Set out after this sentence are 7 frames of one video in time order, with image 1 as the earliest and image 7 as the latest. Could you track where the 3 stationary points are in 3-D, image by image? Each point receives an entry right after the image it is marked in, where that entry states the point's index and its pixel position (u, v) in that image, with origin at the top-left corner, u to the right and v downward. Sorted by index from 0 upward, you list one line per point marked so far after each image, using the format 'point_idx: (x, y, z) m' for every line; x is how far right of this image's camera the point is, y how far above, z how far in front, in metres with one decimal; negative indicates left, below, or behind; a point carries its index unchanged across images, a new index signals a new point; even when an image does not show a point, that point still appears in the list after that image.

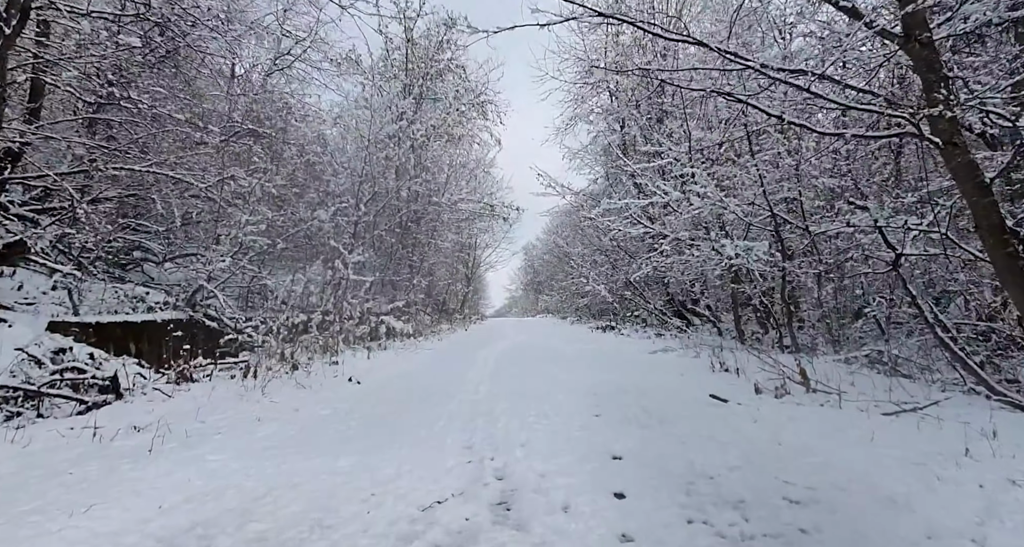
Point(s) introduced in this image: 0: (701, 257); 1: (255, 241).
0: (+4.3, +0.4, +9.5) m
1: (-5.1, +0.7, +8.5) m
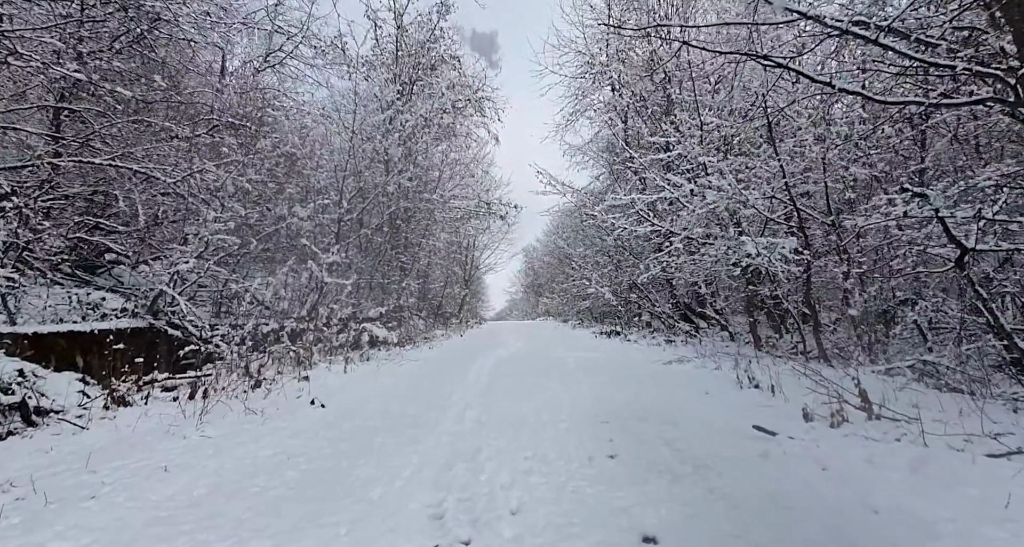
0: (+4.3, +0.4, +8.8) m
1: (-5.2, +0.6, +7.8) m
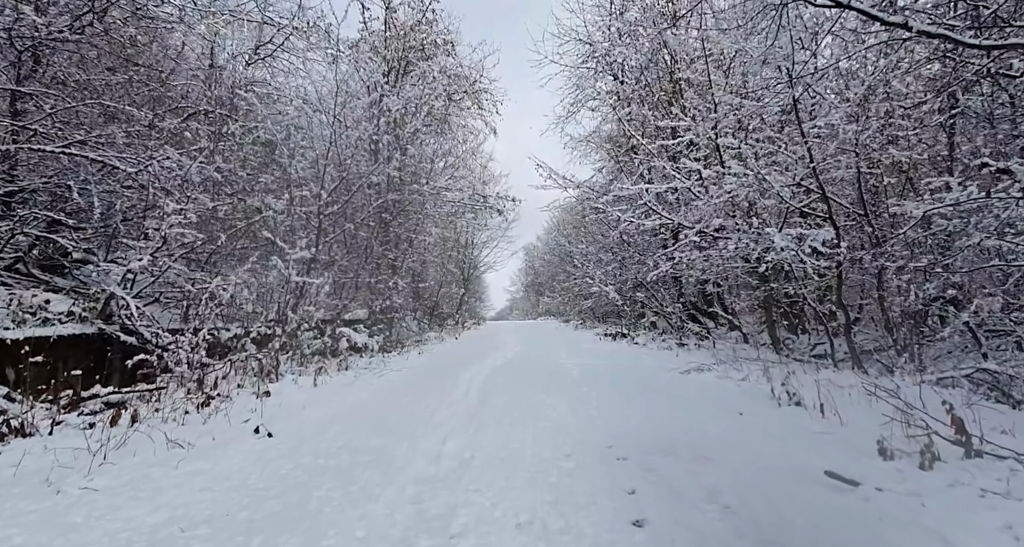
0: (+4.2, +0.4, +8.0) m
1: (-5.2, +0.6, +7.0) m
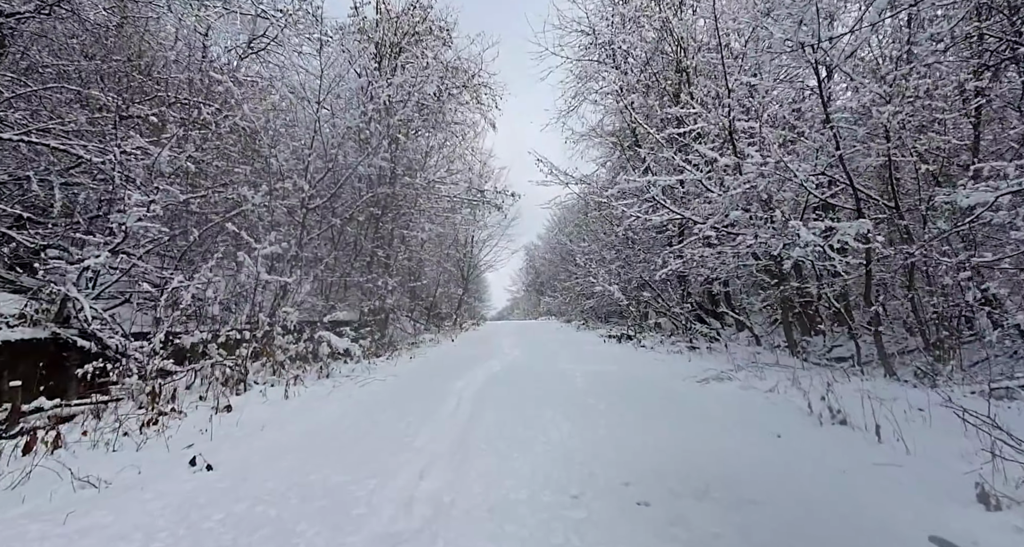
0: (+4.2, +0.5, +7.4) m
1: (-5.3, +0.6, +6.4) m
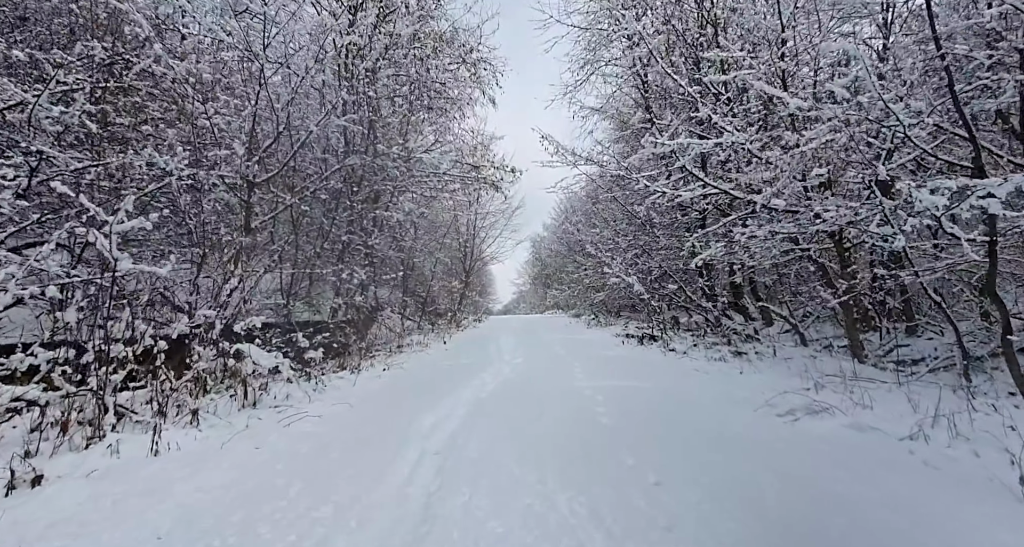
0: (+4.2, +0.7, +5.7) m
1: (-5.3, +0.7, +4.9) m
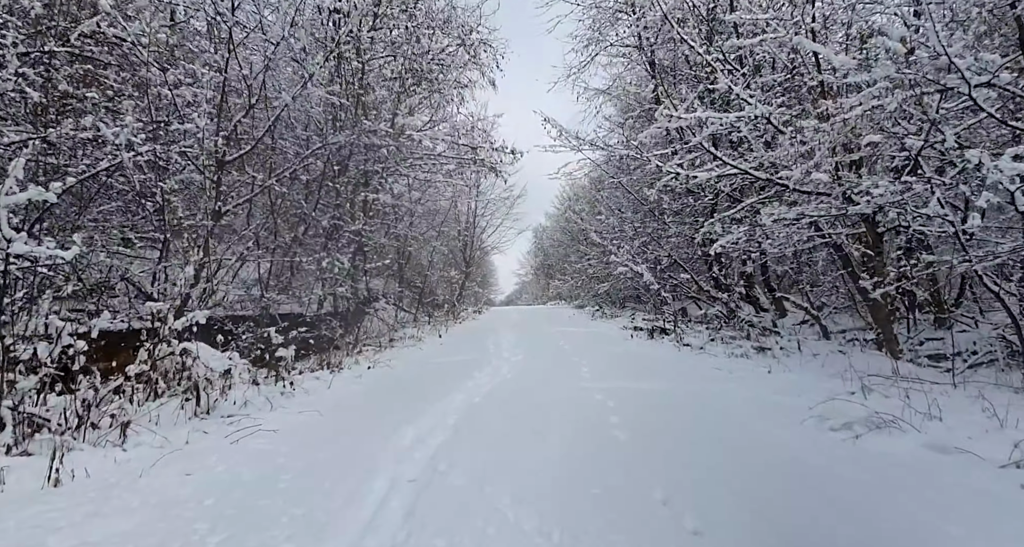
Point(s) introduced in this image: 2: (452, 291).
0: (+4.1, +0.8, +5.1) m
1: (-5.3, +0.9, +4.3) m
2: (-2.8, -0.8, +19.7) m
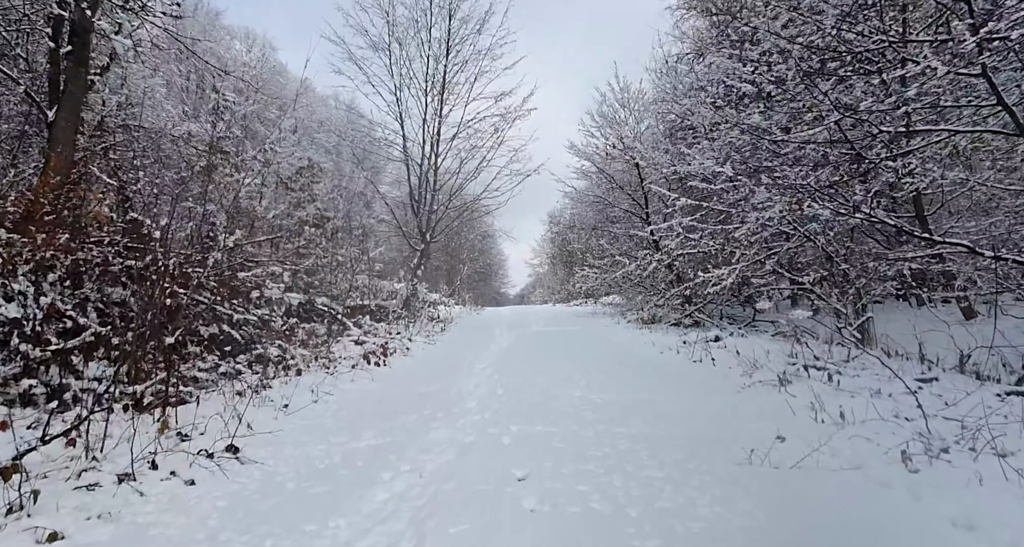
0: (+4.1, +0.9, +4.3) m
1: (-5.4, +0.8, +3.6) m
2: (-2.8, -0.7, +19.0) m
